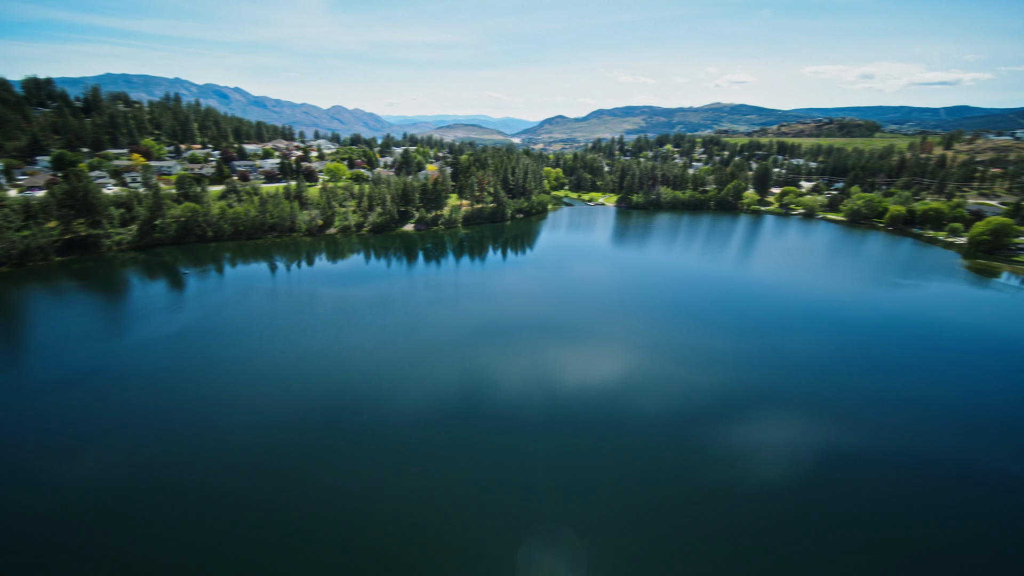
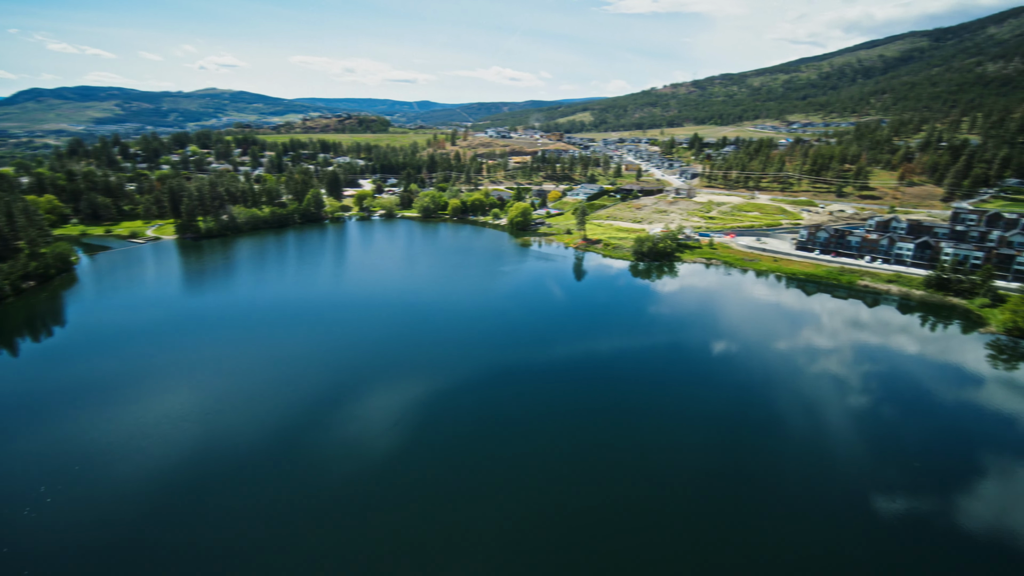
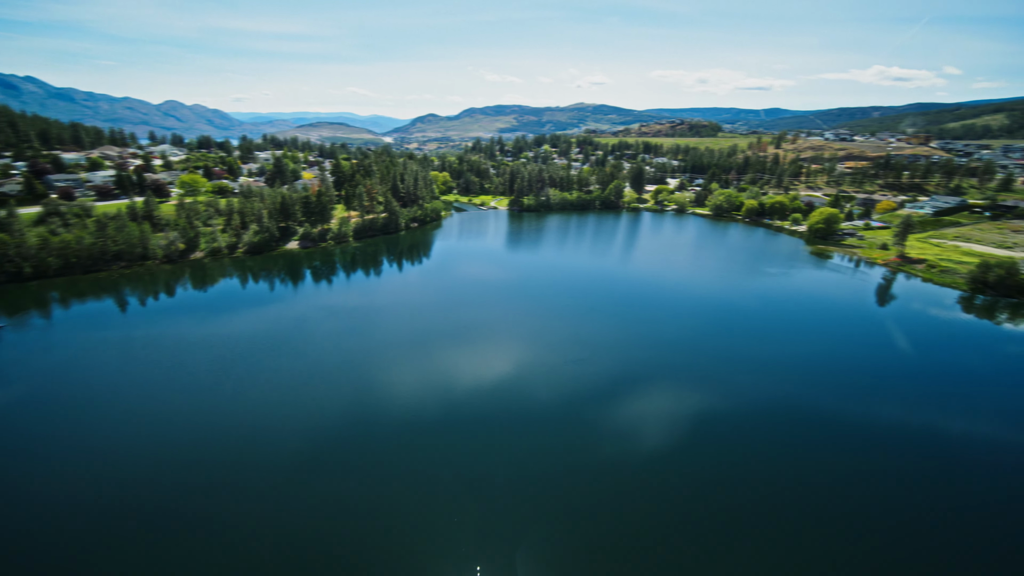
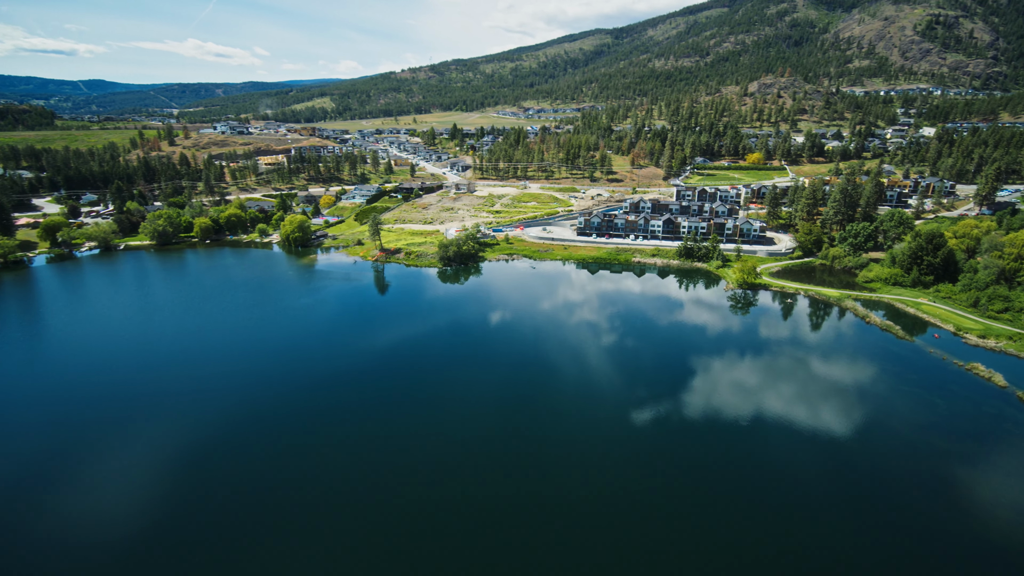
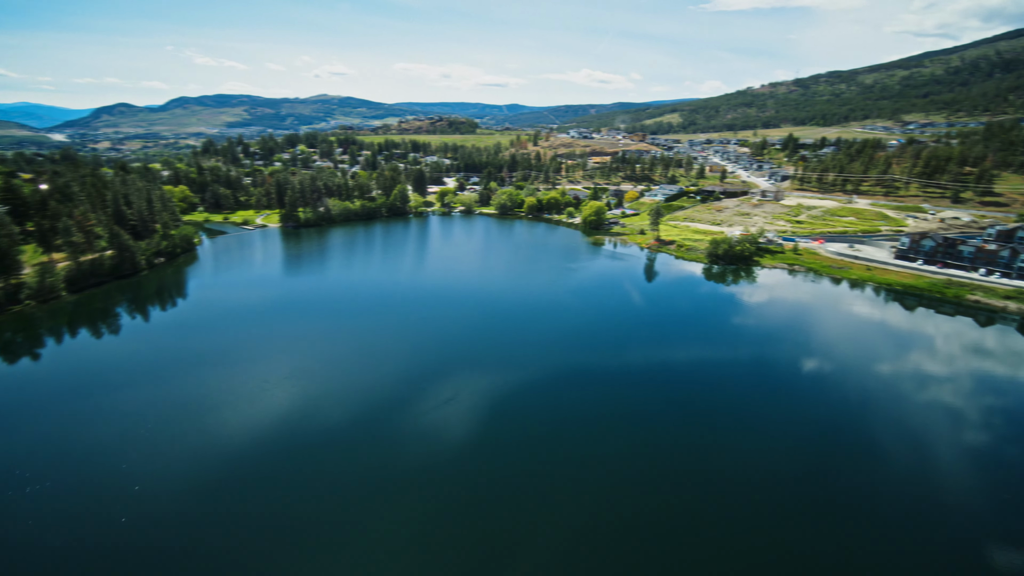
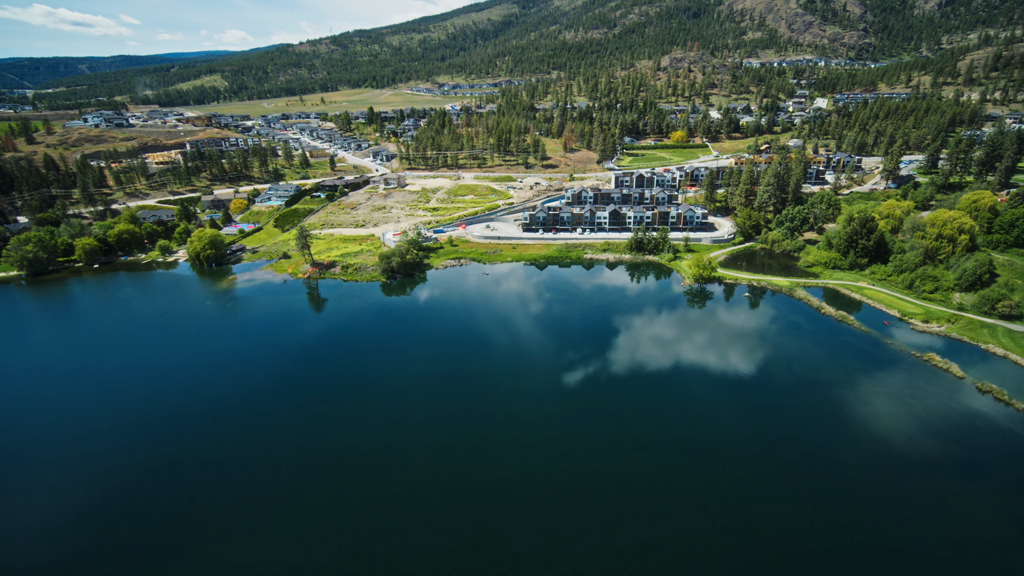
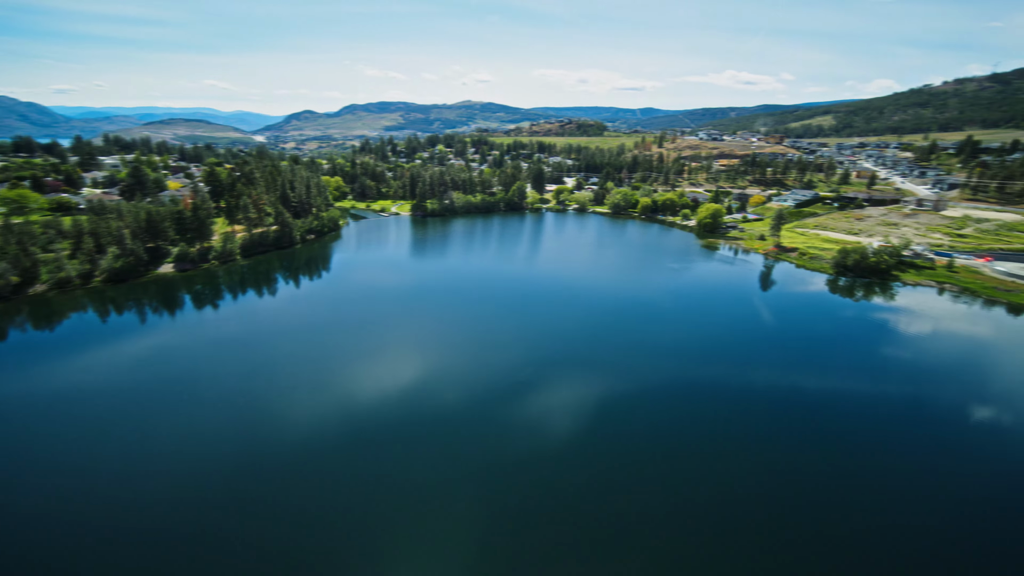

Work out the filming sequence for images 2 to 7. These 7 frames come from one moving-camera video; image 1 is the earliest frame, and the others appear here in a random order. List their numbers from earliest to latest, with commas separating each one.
3, 7, 5, 2, 4, 6
